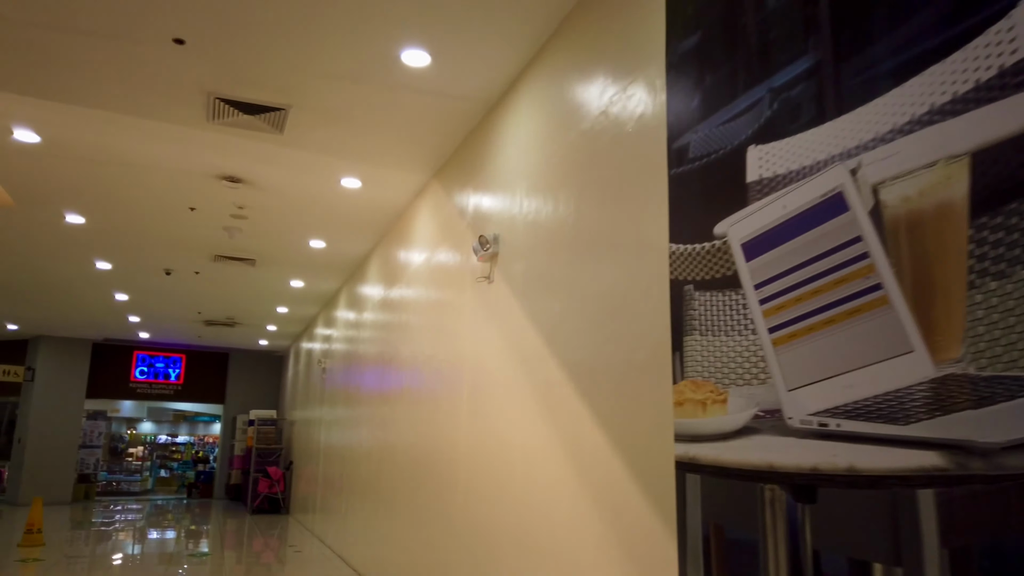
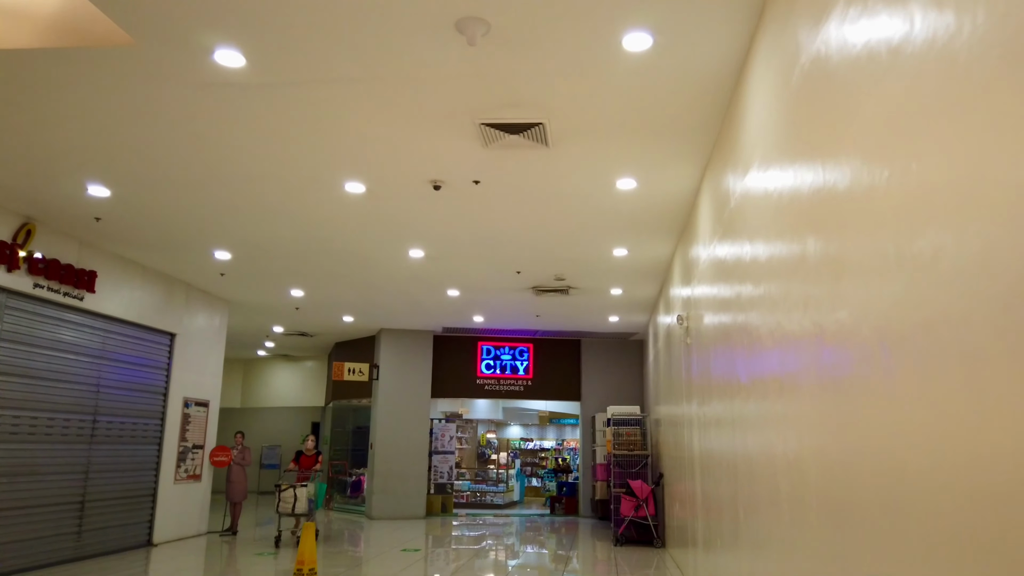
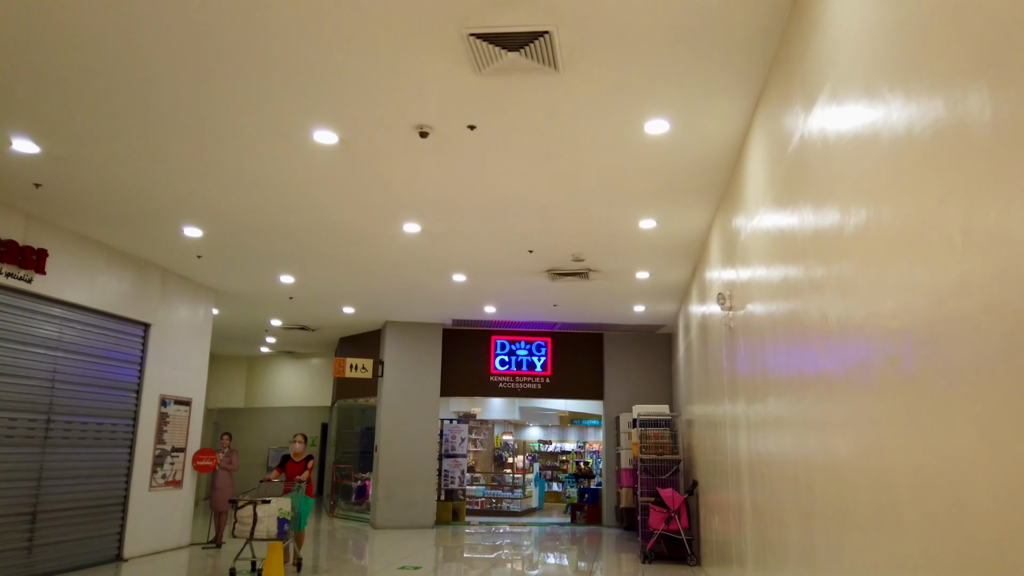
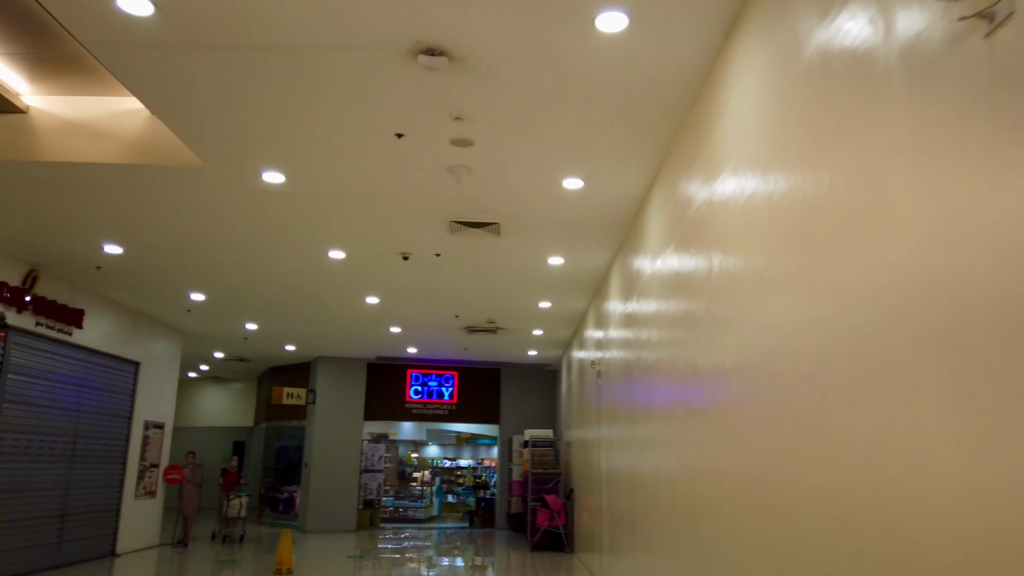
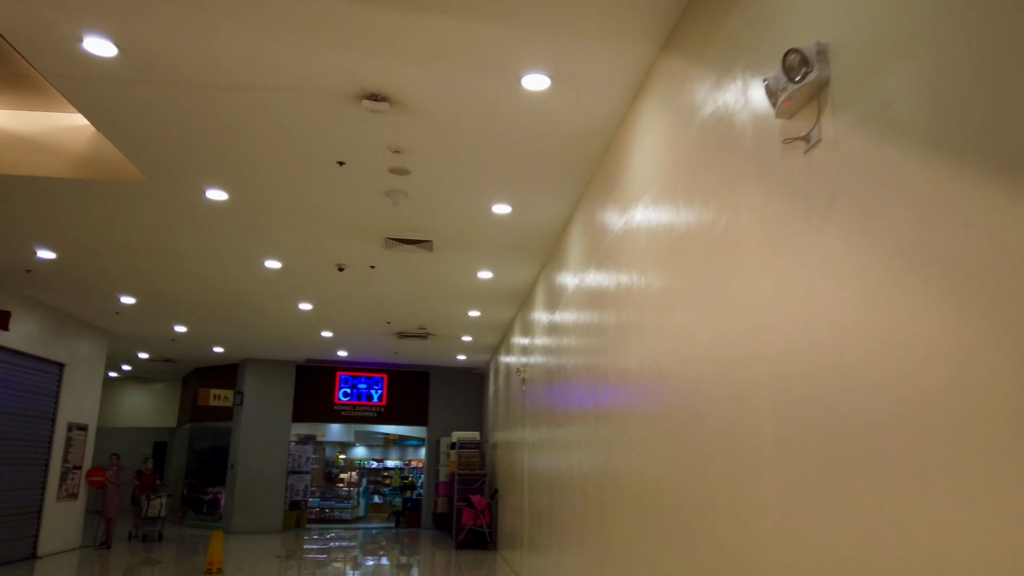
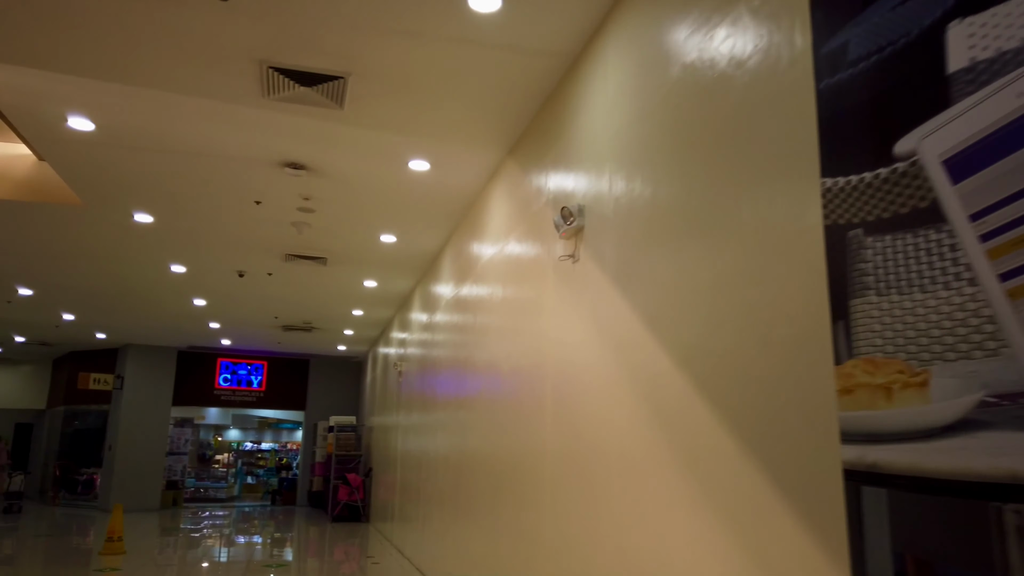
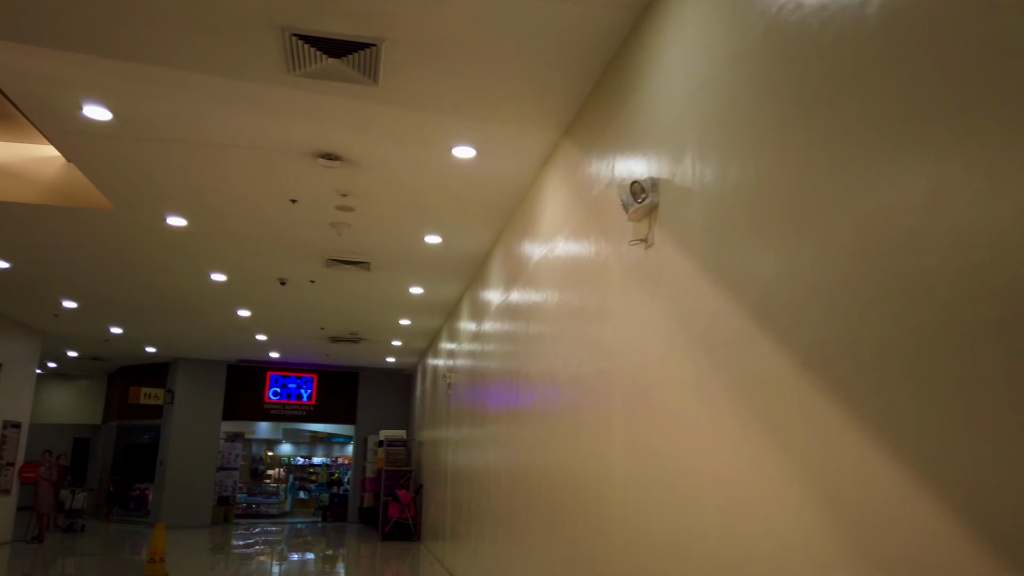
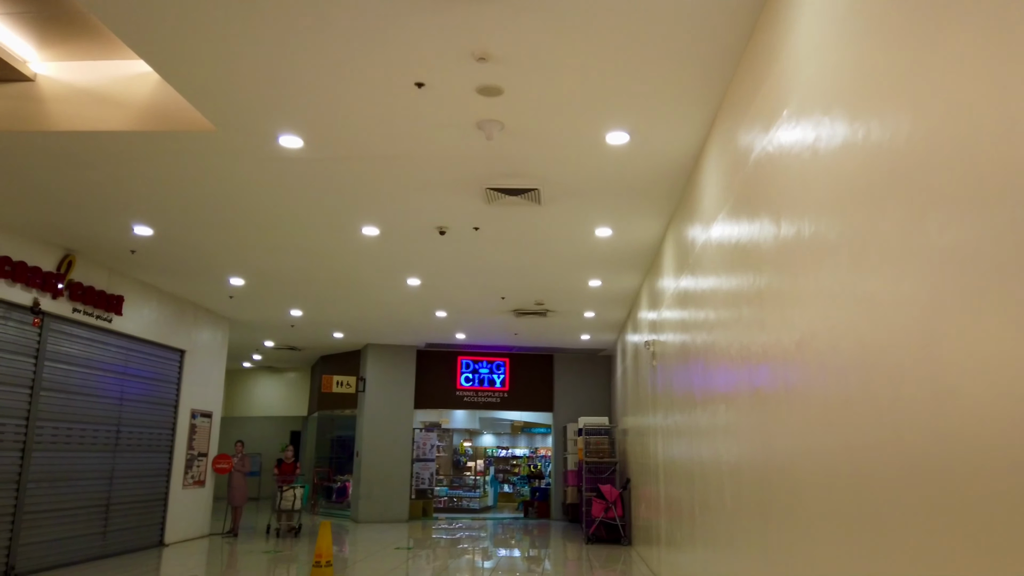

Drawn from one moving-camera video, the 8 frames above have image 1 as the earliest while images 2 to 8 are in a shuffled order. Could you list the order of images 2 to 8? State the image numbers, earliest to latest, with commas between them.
6, 7, 5, 4, 8, 2, 3
